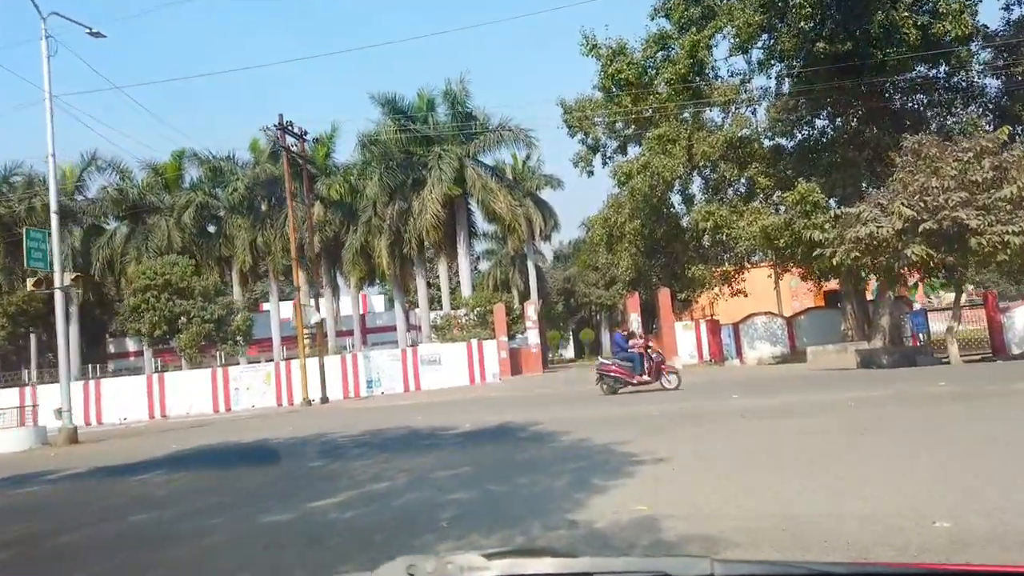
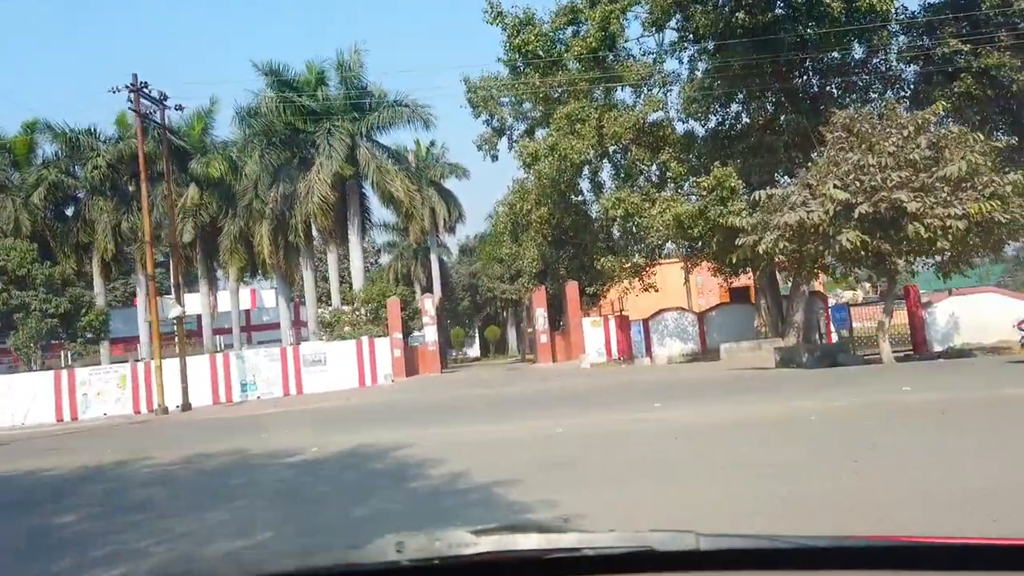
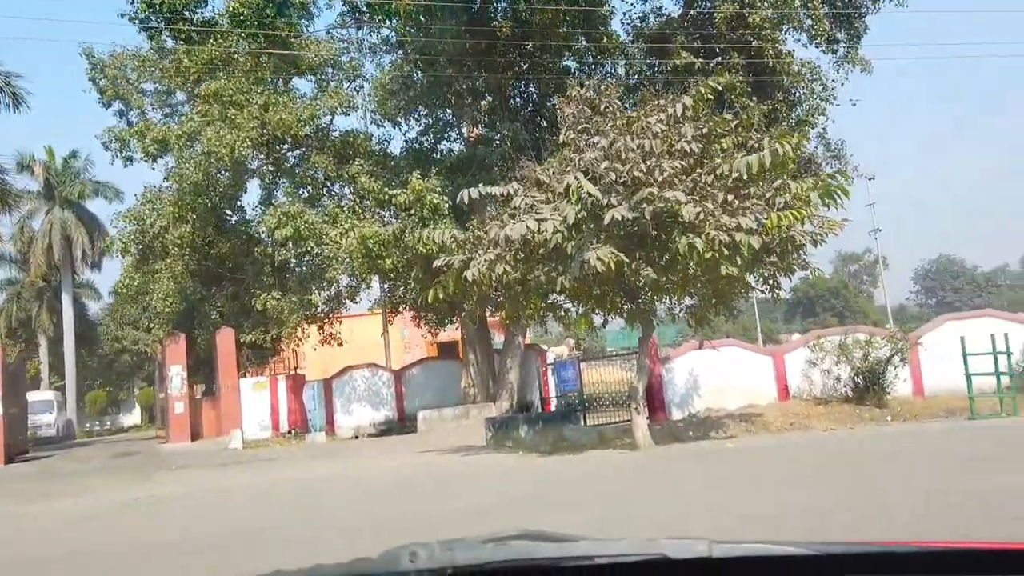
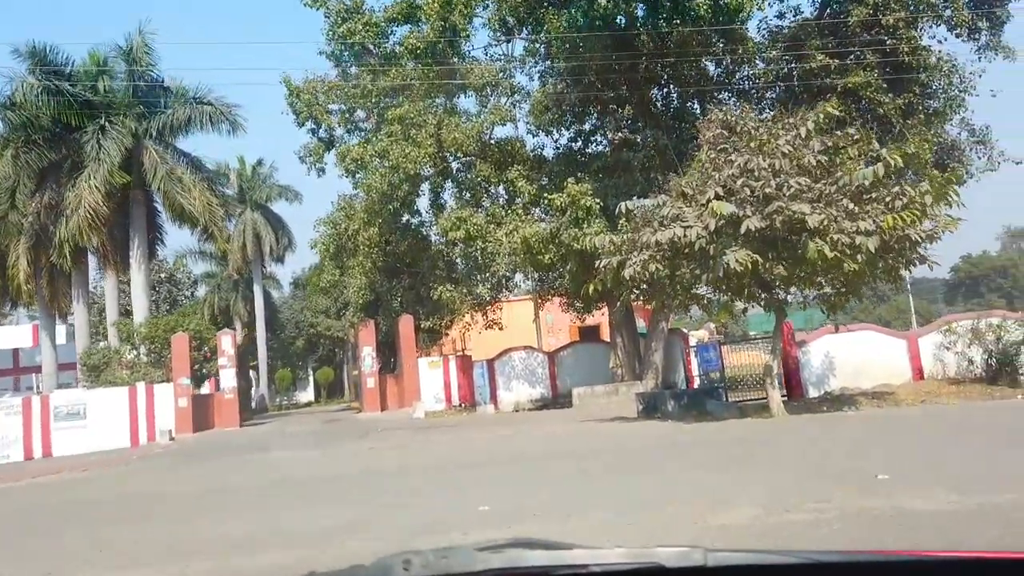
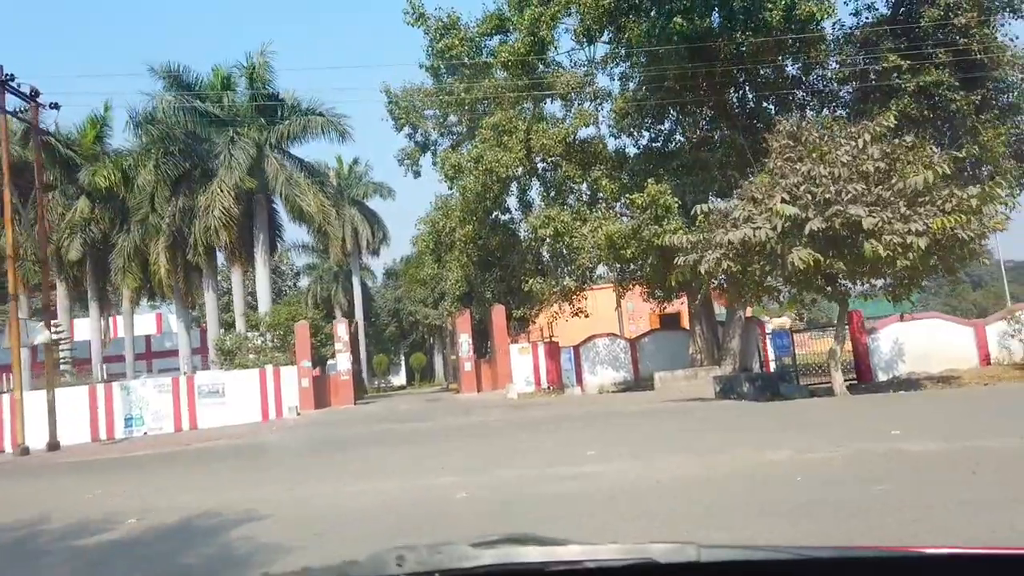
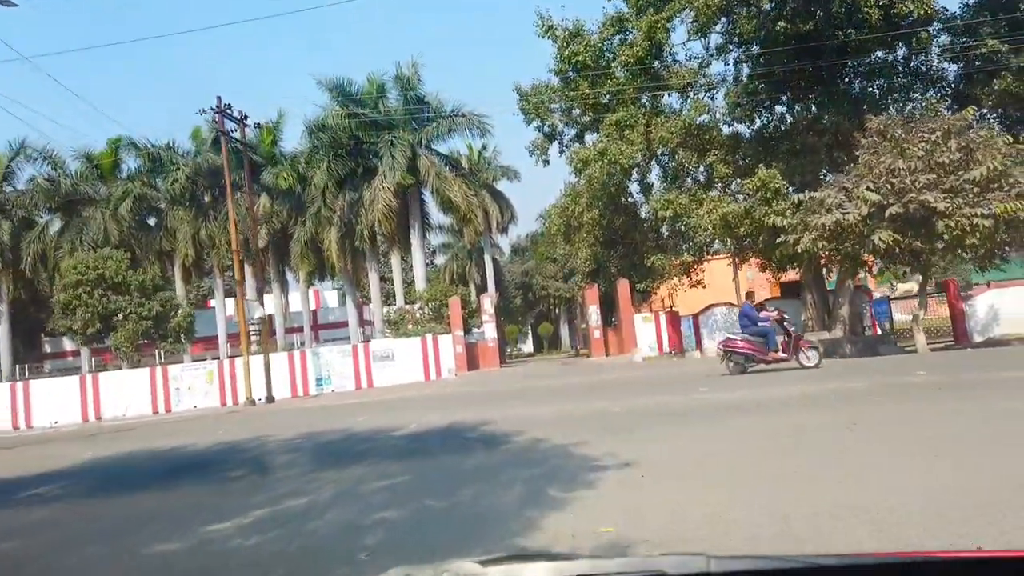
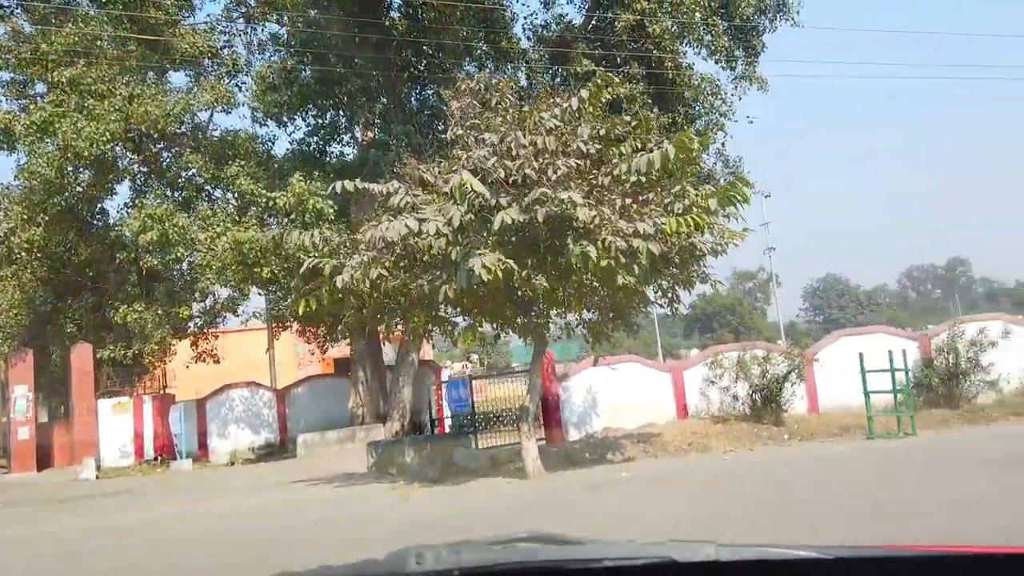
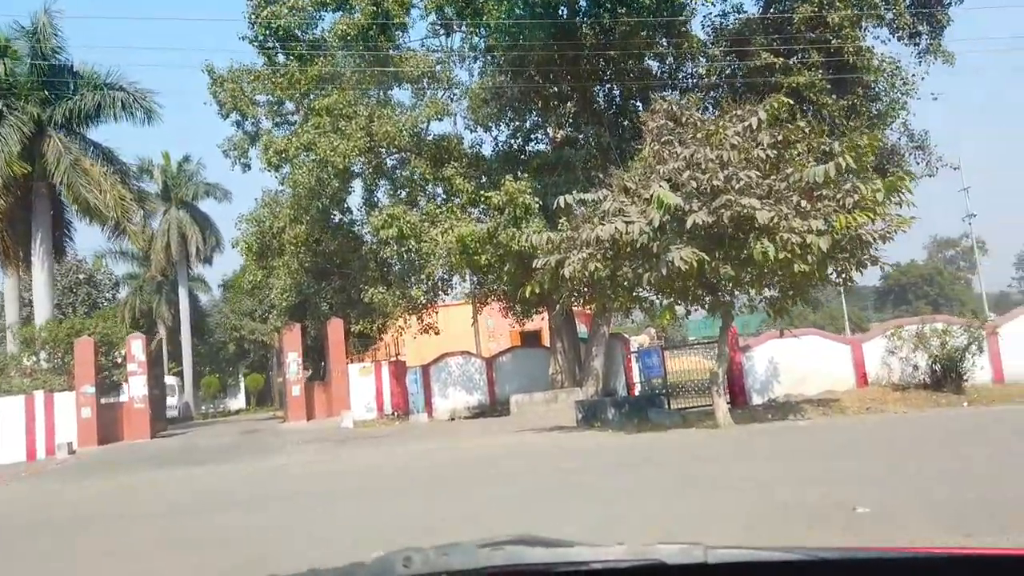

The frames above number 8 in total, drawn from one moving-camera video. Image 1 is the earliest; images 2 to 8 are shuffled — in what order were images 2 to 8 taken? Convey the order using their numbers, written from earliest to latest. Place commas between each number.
6, 2, 5, 4, 8, 3, 7
